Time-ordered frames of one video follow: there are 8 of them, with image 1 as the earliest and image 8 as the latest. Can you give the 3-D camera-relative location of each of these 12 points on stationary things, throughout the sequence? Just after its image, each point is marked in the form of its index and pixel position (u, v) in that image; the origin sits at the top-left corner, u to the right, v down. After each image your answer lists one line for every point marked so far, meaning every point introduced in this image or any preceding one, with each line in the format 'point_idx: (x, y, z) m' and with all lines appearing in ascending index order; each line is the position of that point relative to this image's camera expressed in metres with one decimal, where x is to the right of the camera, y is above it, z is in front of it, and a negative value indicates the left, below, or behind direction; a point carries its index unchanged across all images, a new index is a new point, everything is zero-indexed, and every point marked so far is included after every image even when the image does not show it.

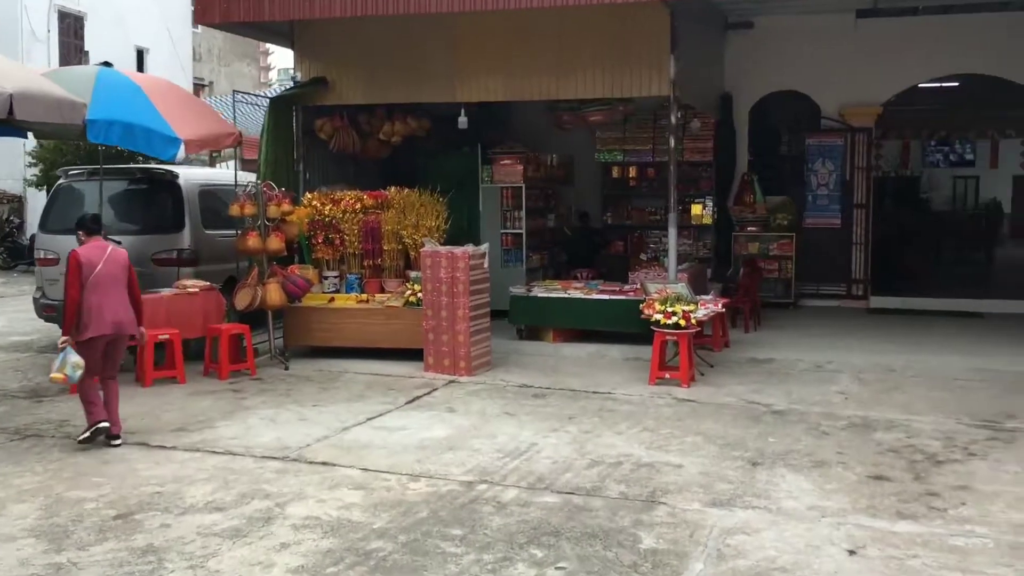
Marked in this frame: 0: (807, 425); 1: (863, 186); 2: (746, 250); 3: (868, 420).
0: (+2.1, -1.0, +6.8) m
1: (+4.5, +1.3, +12.2) m
2: (+3.0, +0.5, +12.2) m
3: (+2.6, -1.0, +6.9) m
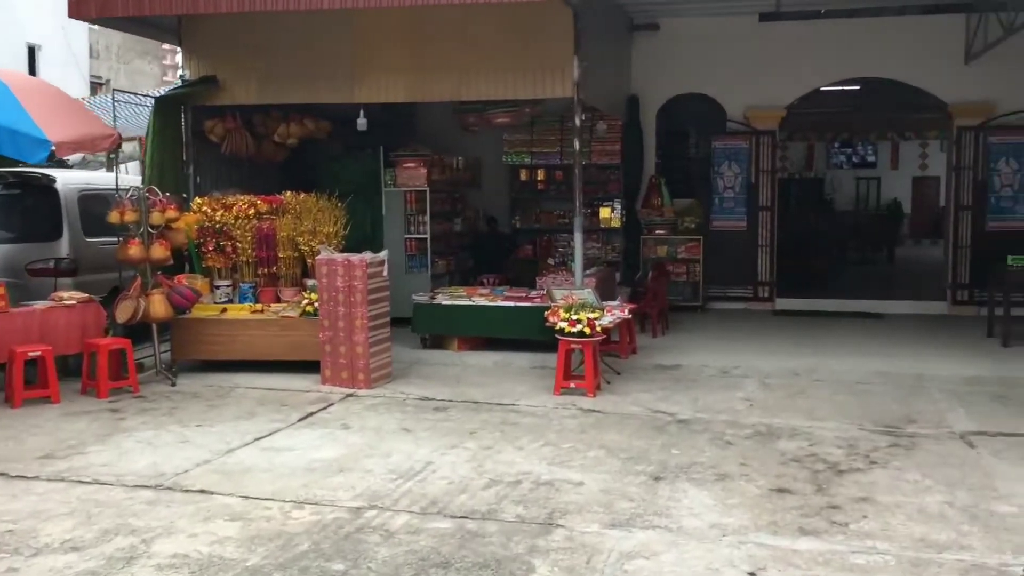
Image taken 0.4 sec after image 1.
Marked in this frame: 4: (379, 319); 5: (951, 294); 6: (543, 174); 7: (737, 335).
0: (+1.4, -1.0, +6.7) m
1: (+3.3, +1.3, +12.2) m
2: (+1.8, +0.4, +12.1) m
3: (+1.9, -1.0, +6.8) m
4: (-1.1, -0.3, +8.2) m
5: (+5.4, -0.1, +11.7) m
6: (+0.4, +1.5, +12.3) m
7: (+2.4, -0.5, +10.3) m
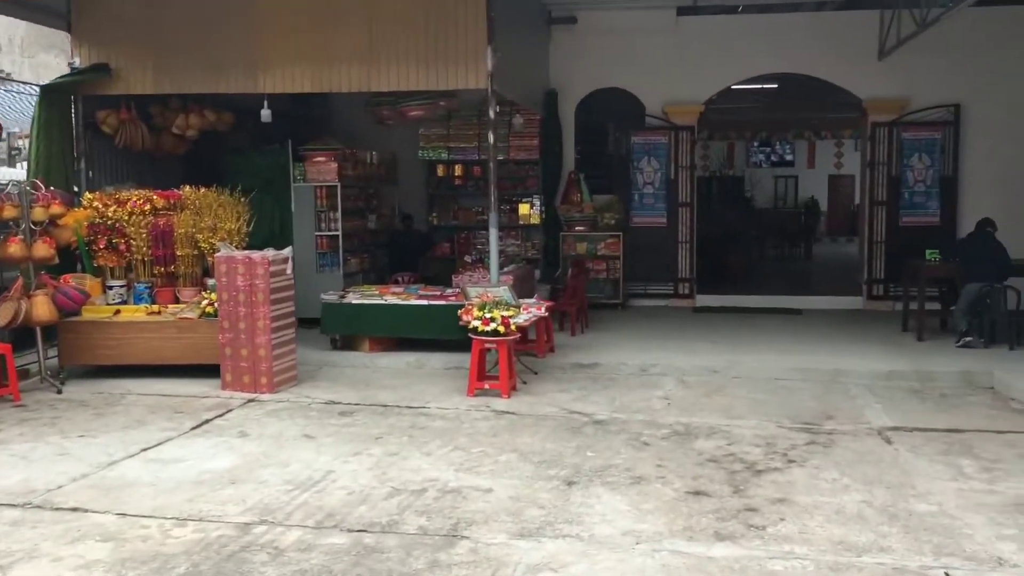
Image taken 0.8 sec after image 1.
0: (+0.8, -1.0, +6.5) m
1: (+2.2, +1.3, +12.1) m
2: (+0.8, +0.5, +11.9) m
3: (+1.2, -1.0, +6.6) m
4: (-1.9, -0.3, +7.8) m
5: (+4.4, 0.0, +11.7) m
6: (-0.6, +1.5, +12.0) m
7: (+1.5, -0.5, +10.1) m
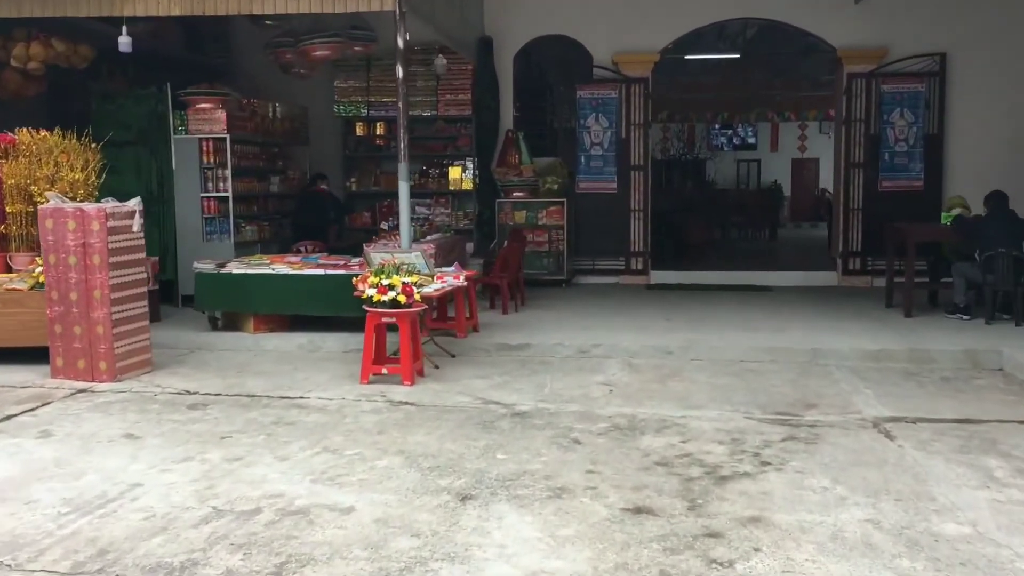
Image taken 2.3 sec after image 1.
0: (+0.2, -0.7, +5.0) m
1: (+1.4, +1.6, +10.7) m
2: (0.0, +0.7, +10.5) m
3: (+0.7, -0.7, +5.2) m
4: (-2.5, 0.0, +6.2) m
5: (+3.6, +0.3, +10.4) m
6: (-1.4, +1.8, +10.5) m
7: (+0.8, -0.2, +8.7) m
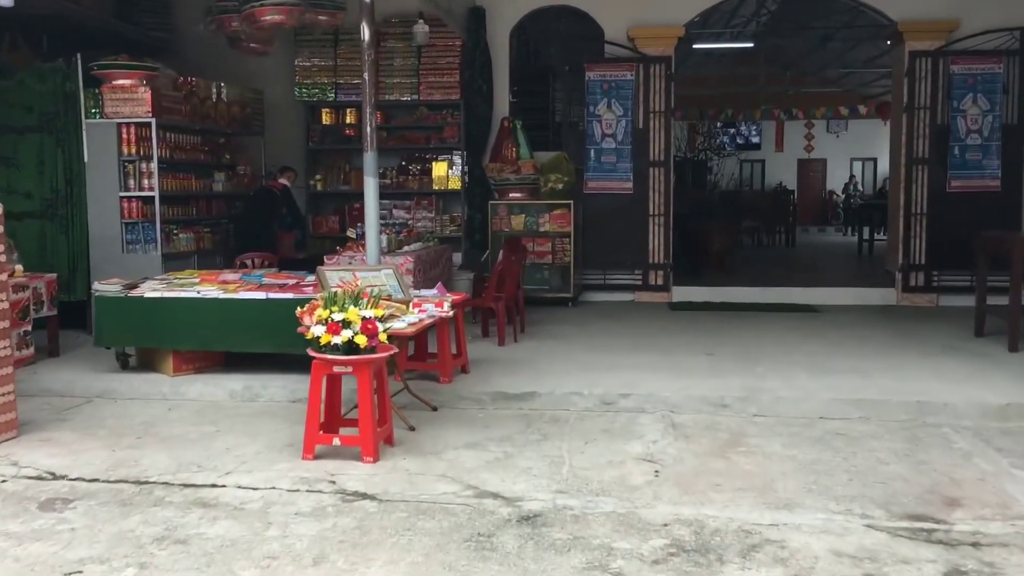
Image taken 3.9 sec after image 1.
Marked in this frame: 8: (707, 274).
0: (+0.3, -0.9, +3.3) m
1: (+1.4, +1.4, +9.0) m
2: (0.0, +0.6, +8.7) m
3: (+0.7, -0.9, +3.4) m
4: (-2.4, -0.2, +4.4) m
5: (+3.6, +0.1, +8.7) m
6: (-1.5, +1.6, +8.7) m
7: (+0.8, -0.4, +6.9) m
8: (+2.1, +0.1, +10.2) m
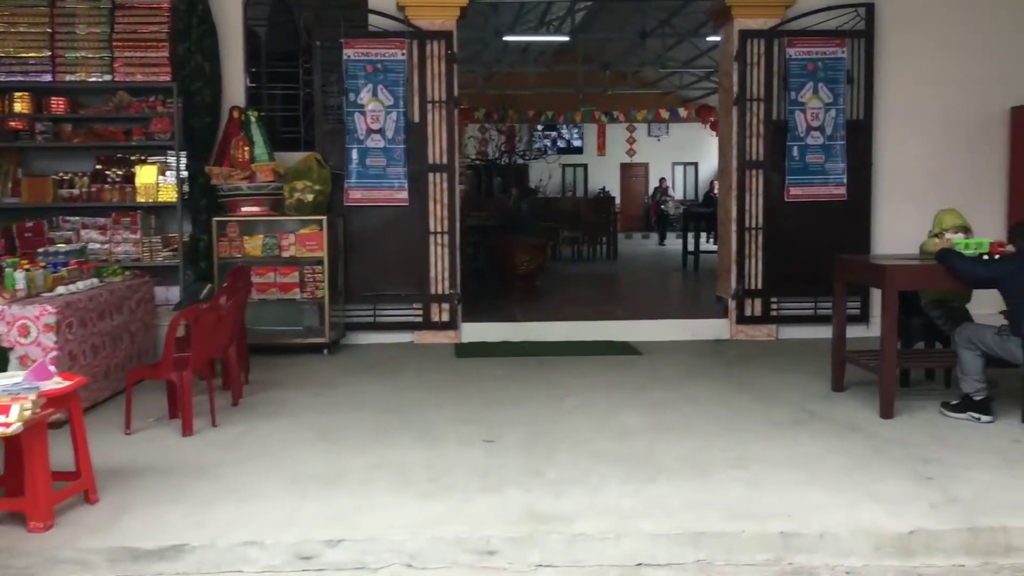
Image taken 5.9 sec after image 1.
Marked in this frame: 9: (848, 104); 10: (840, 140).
0: (-0.6, -1.2, +1.2) m
1: (-0.5, +1.1, +7.1) m
2: (-1.9, +0.3, +6.6) m
3: (-0.2, -1.1, +1.5) m
4: (-3.5, -0.5, +1.9) m
5: (+1.7, -0.1, +7.2) m
6: (-3.3, +1.2, +6.3) m
7: (-0.7, -0.7, +4.9) m
8: (0.0, -0.1, +8.3) m
9: (+2.5, +1.4, +7.1) m
10: (+2.4, +1.1, +7.0) m
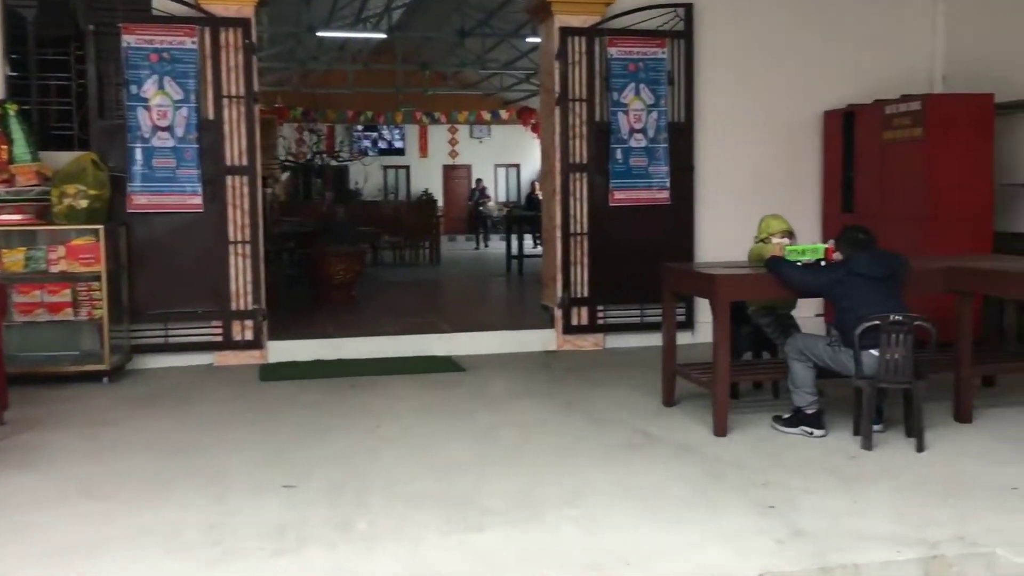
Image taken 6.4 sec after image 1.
0: (-0.8, -1.3, +0.6) m
1: (-1.8, +1.0, +6.4) m
2: (-3.0, +0.1, +5.6) m
3: (-0.5, -1.2, +0.9) m
4: (-3.8, -0.6, +0.7) m
5: (+0.4, -0.2, +6.9) m
6: (-4.4, +1.1, +5.1) m
7: (-1.6, -0.8, +4.2) m
8: (-1.5, -0.2, +7.7) m
9: (+1.1, +1.3, +6.9) m
10: (+1.1, +1.0, +6.9) m
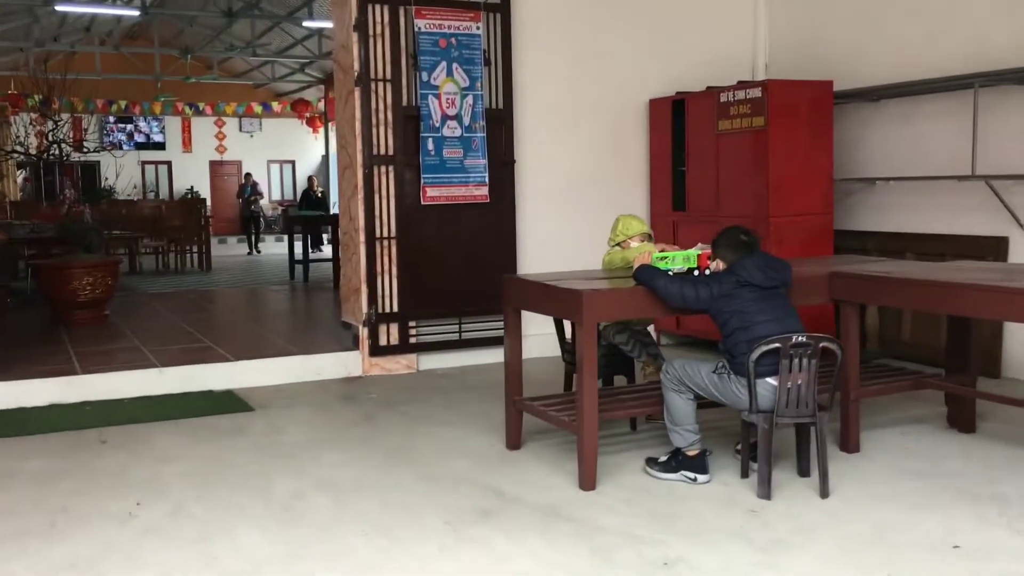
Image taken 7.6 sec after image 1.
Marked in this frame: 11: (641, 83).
0: (-0.5, -1.4, -0.6) m
1: (-2.9, +0.9, +4.8) m
2: (-3.9, 0.0, +3.8) m
3: (-0.3, -1.3, -0.2) m
4: (-3.5, -0.8, -1.1) m
5: (-0.9, -0.3, +5.8) m
6: (-5.1, +0.9, +3.0) m
7: (-2.1, -0.9, +2.8) m
8: (-2.9, -0.4, +6.2) m
9: (-0.2, +1.3, +6.0) m
10: (-0.2, +1.0, +6.0) m
11: (+0.9, +1.4, +6.7) m
